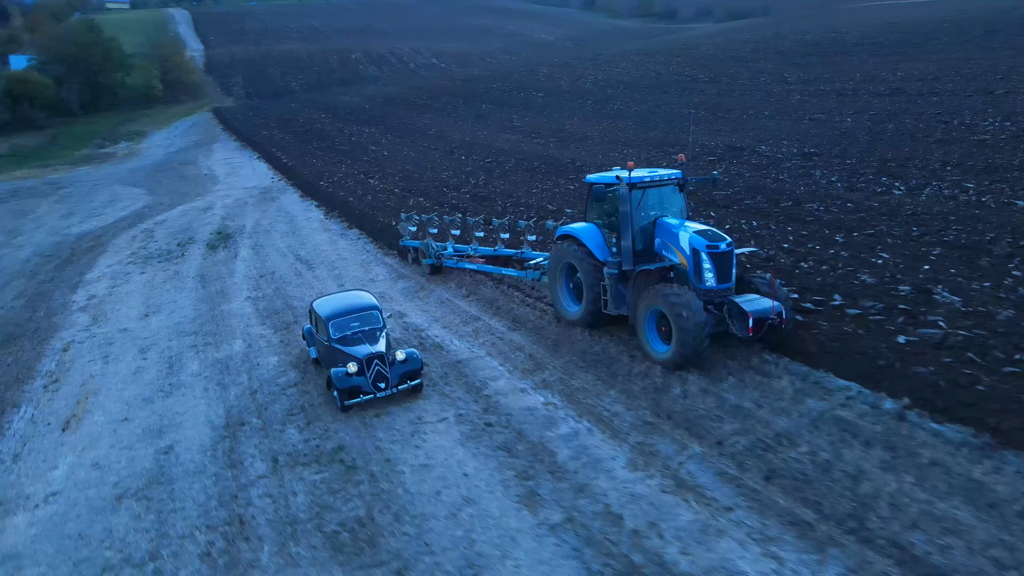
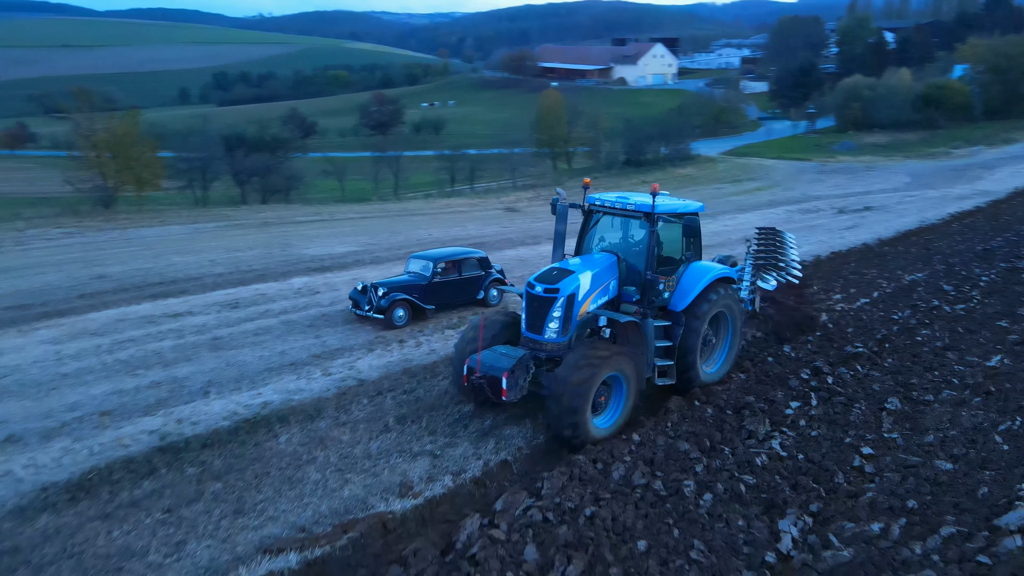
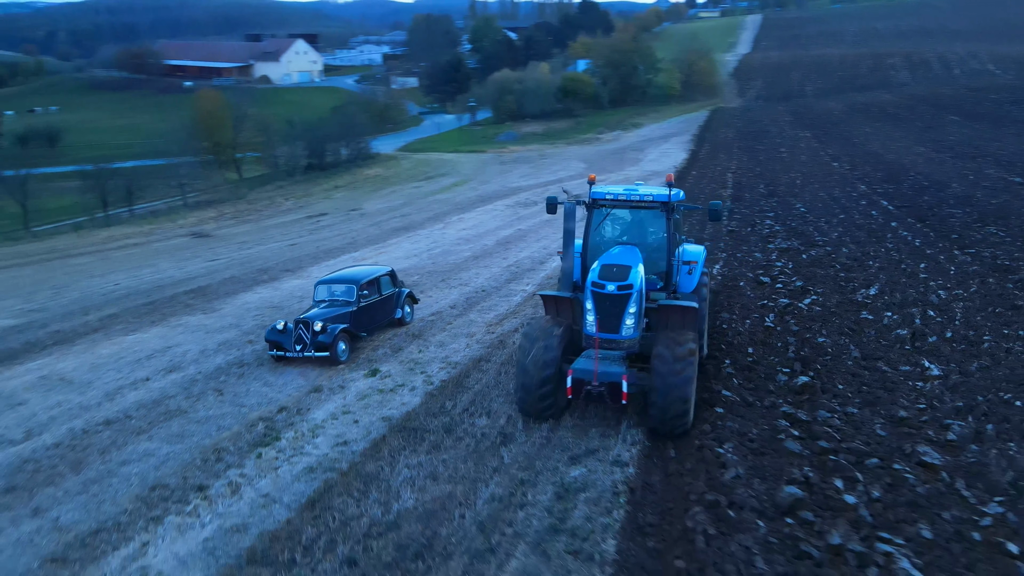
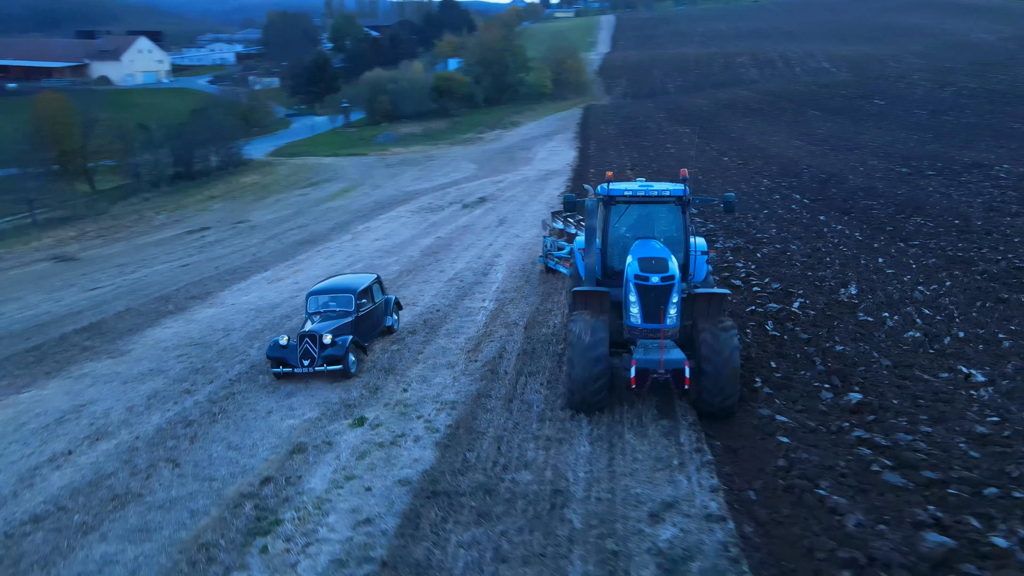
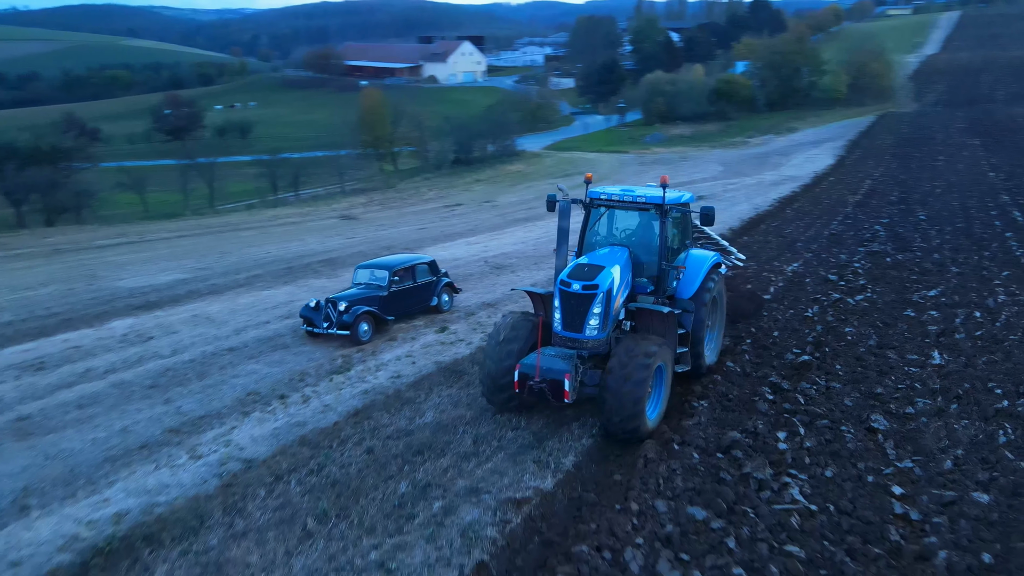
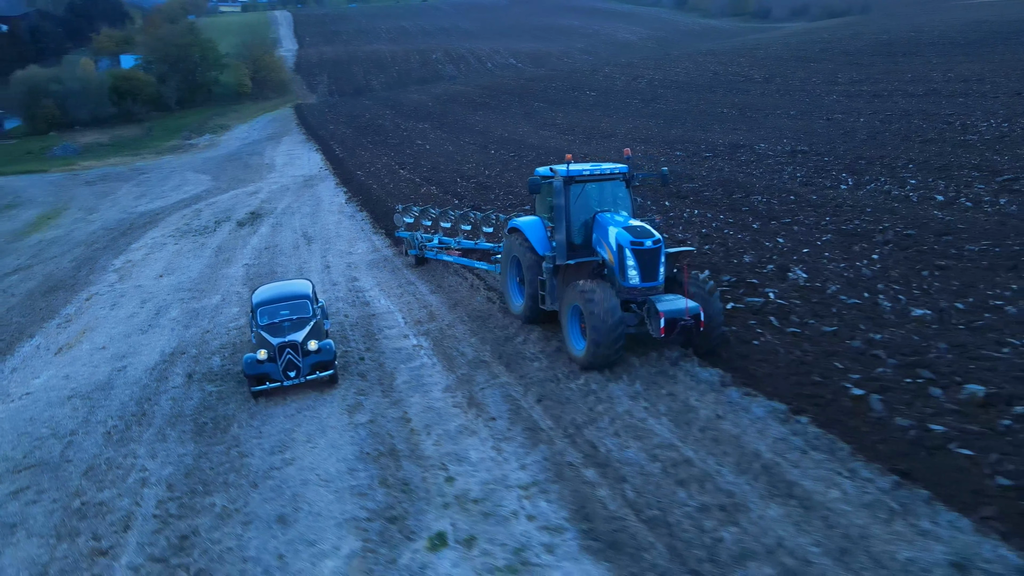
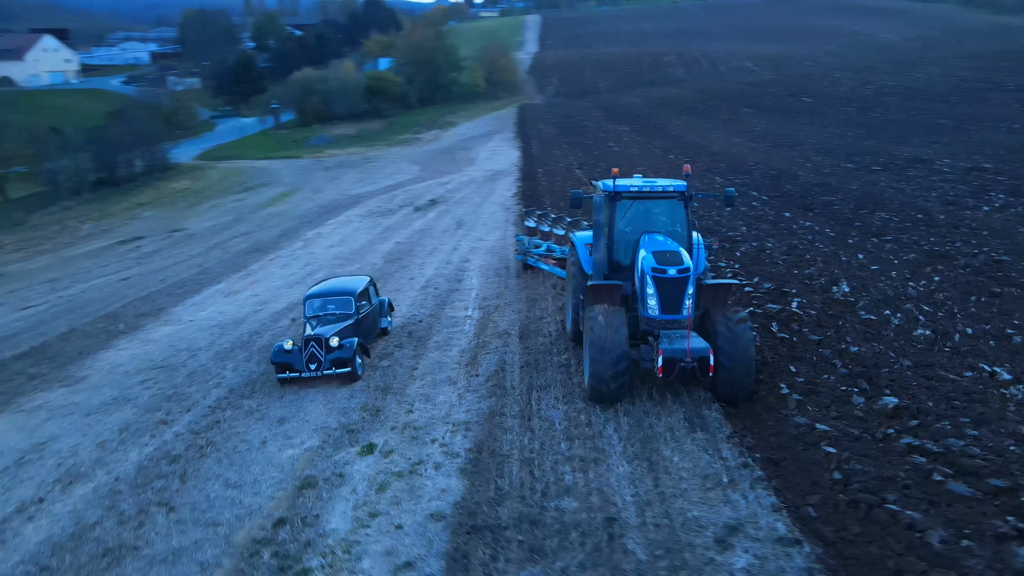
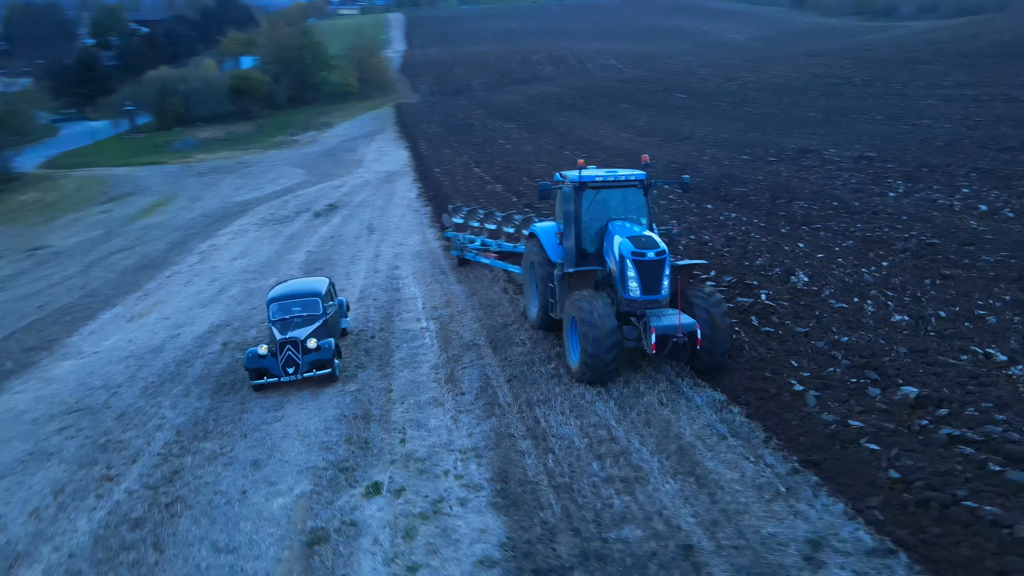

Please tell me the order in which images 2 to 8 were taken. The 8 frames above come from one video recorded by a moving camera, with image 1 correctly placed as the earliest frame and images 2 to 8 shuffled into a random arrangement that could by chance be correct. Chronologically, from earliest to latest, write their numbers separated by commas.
6, 8, 7, 4, 3, 5, 2
